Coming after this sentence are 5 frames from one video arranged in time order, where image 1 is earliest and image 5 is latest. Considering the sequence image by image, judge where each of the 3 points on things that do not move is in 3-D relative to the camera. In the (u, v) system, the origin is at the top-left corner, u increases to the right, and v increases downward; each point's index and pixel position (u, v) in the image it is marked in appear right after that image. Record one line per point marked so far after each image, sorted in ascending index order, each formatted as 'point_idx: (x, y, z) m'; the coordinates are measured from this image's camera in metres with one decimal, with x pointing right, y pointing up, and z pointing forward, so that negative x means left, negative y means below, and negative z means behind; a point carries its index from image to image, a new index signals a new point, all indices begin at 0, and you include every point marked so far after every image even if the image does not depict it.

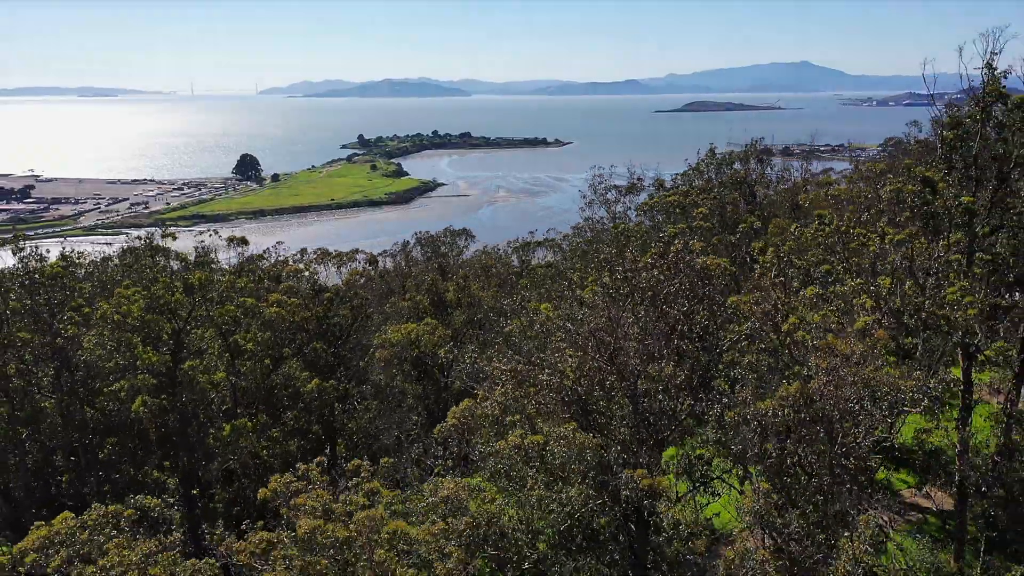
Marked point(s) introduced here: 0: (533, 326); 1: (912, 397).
0: (+0.4, -0.6, +18.2) m
1: (+4.4, -1.2, +11.0) m
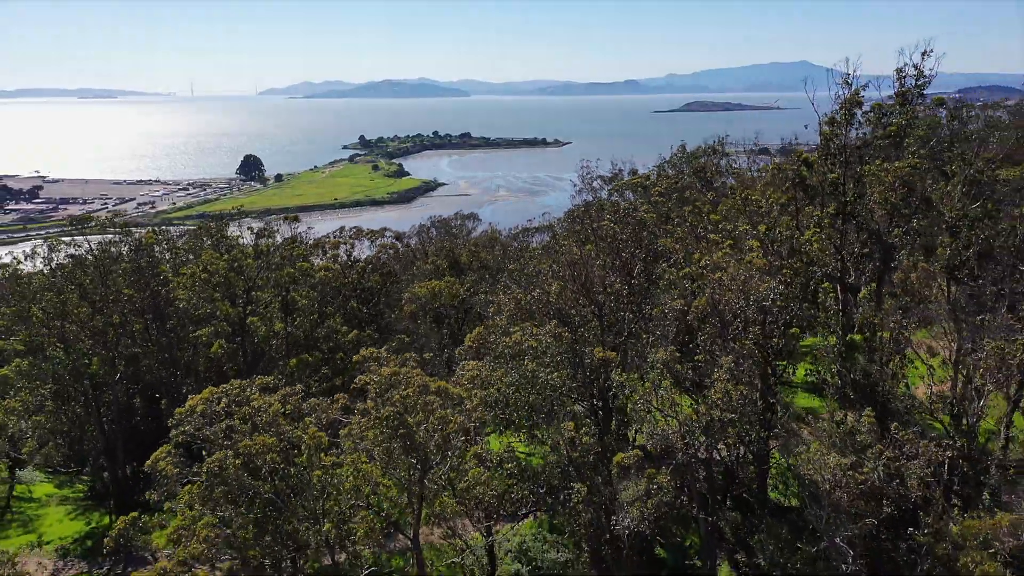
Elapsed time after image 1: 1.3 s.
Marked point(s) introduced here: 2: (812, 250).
0: (+0.4, +0.2, +23.6) m
1: (+4.4, -0.3, +16.4) m
2: (+5.2, +0.6, +17.7) m
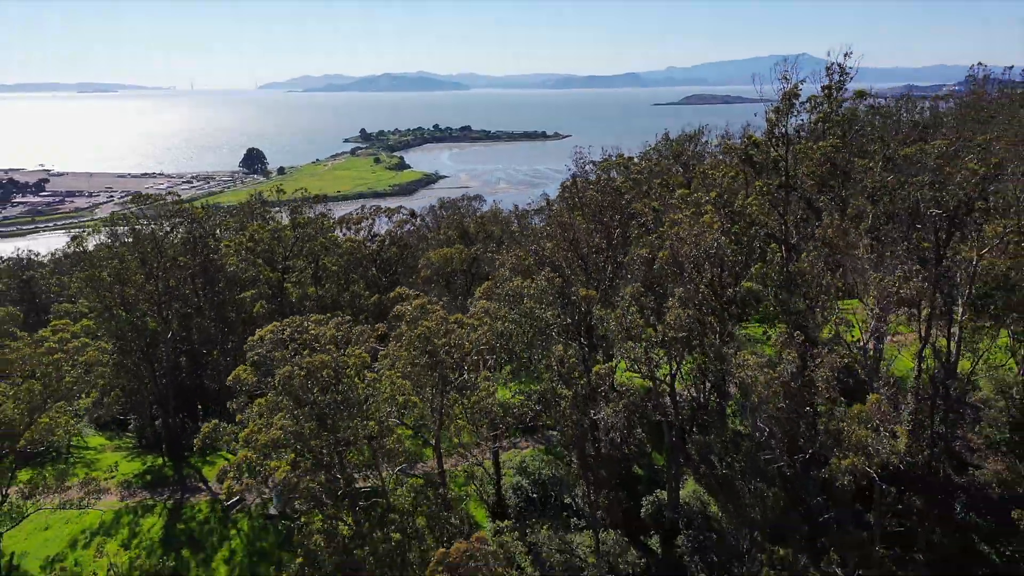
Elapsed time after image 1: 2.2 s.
0: (+0.4, +1.2, +27.7) m
1: (+4.4, +0.6, +20.5) m
2: (+5.2, +1.6, +21.9) m
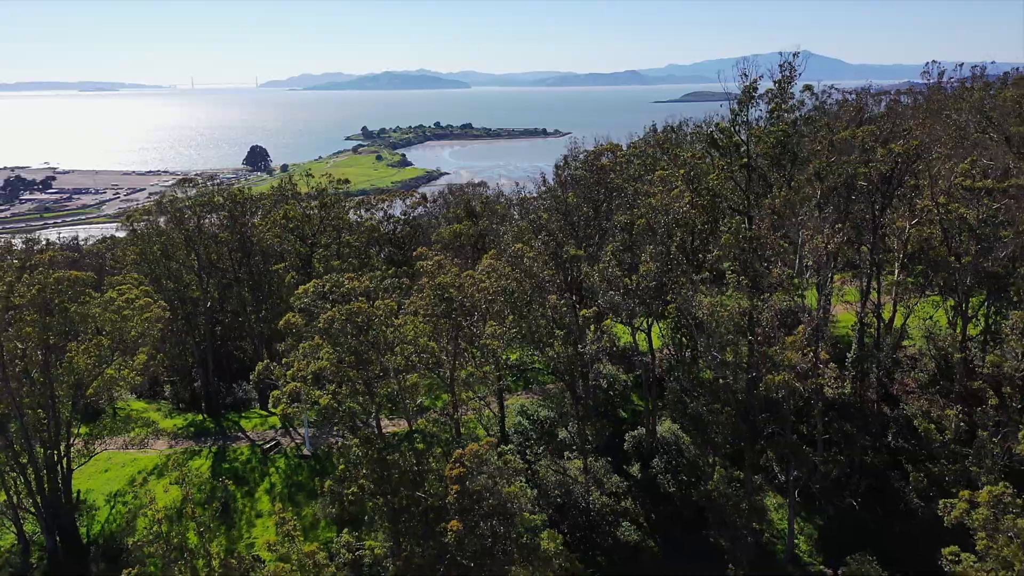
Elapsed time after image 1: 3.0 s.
0: (+0.5, +2.1, +31.7) m
1: (+4.5, +1.5, +24.5) m
2: (+5.3, +2.5, +25.8) m
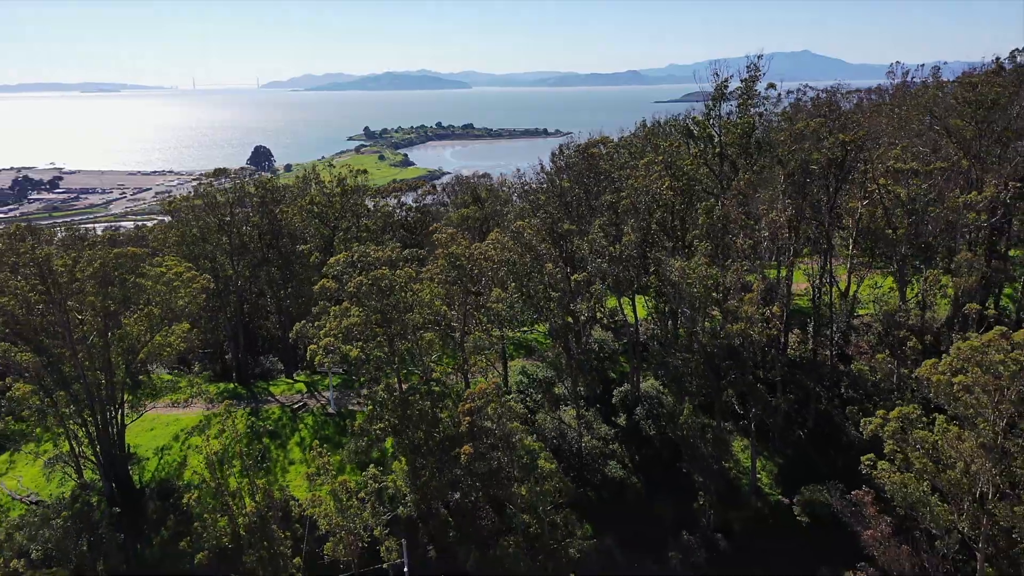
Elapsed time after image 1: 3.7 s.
0: (+0.5, +2.9, +35.5) m
1: (+4.5, +2.3, +28.3) m
2: (+5.3, +3.3, +29.6) m
